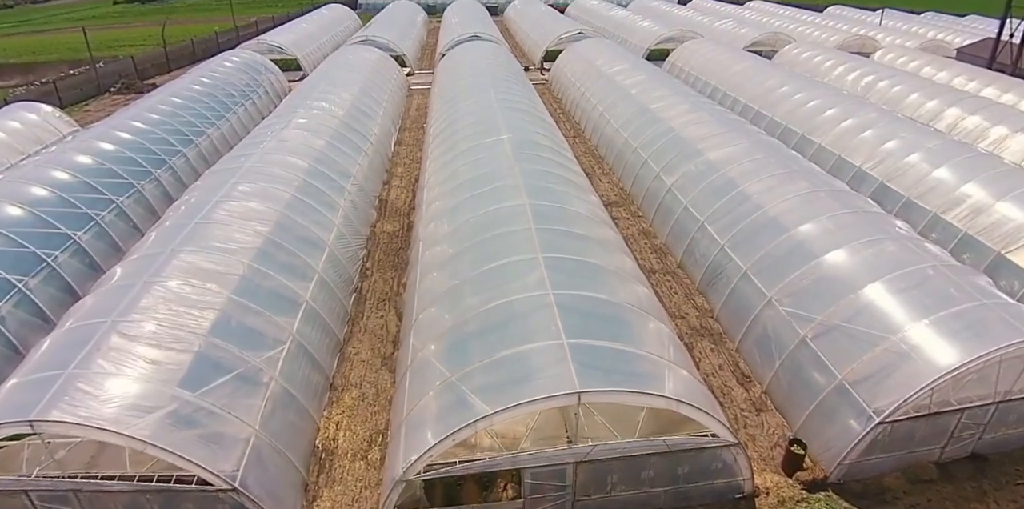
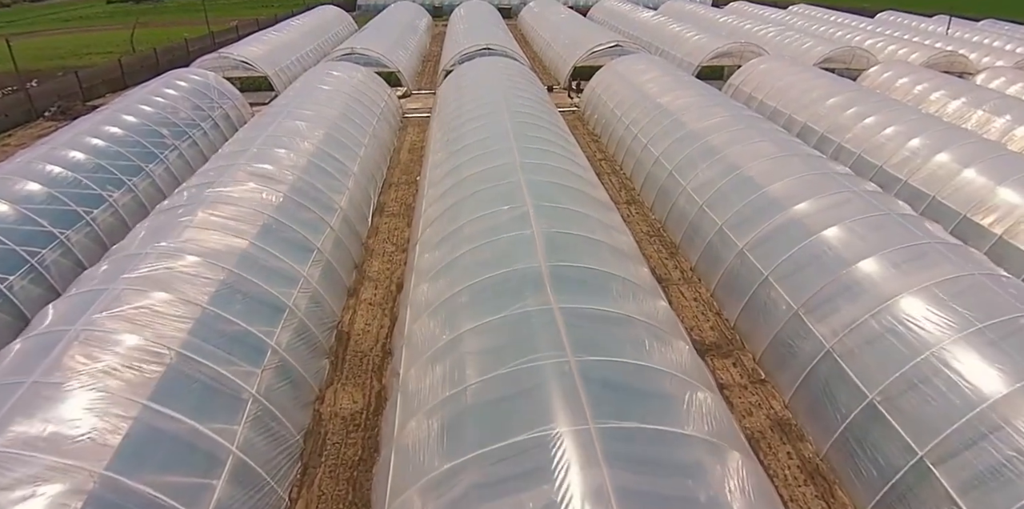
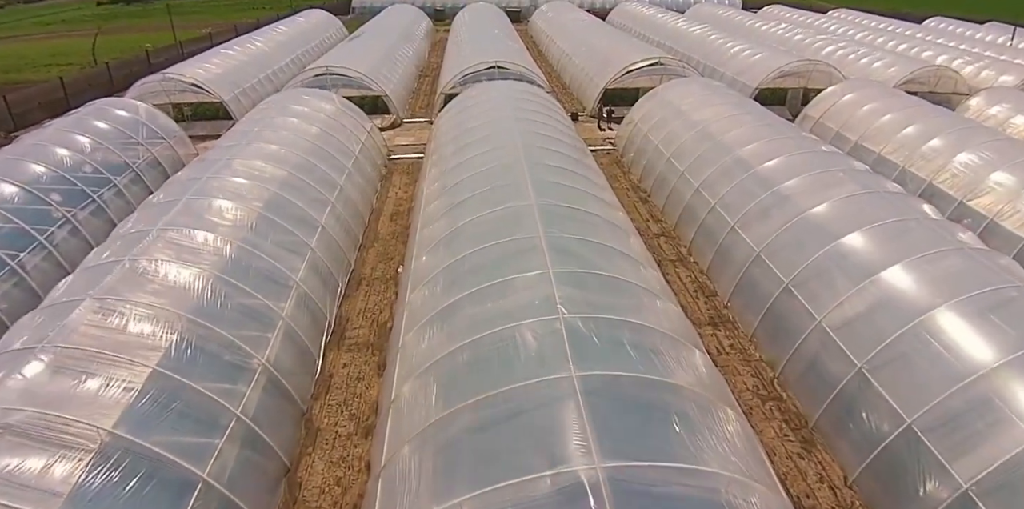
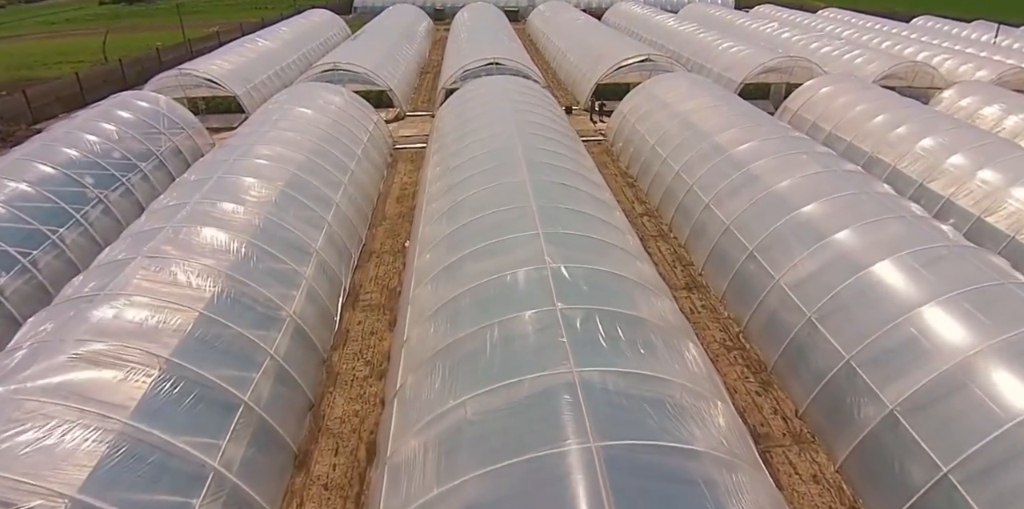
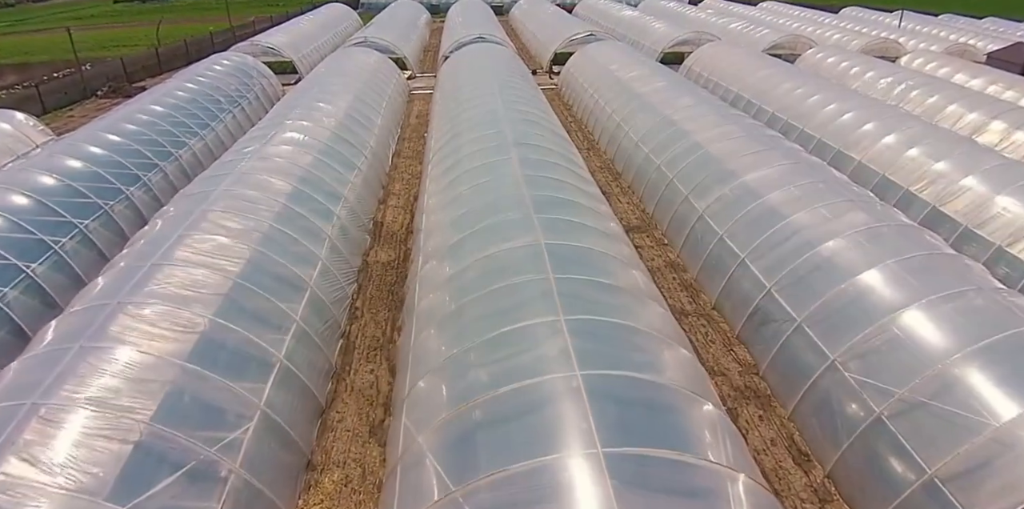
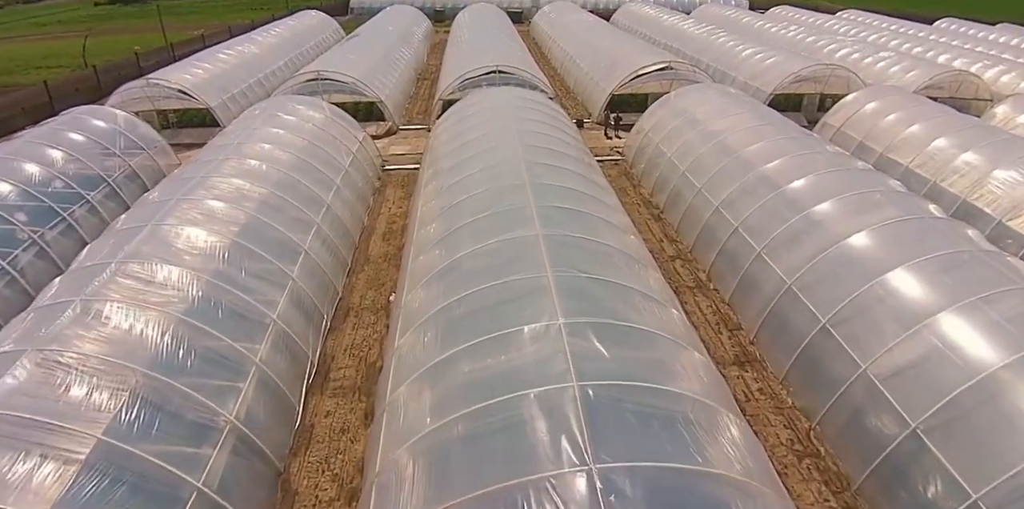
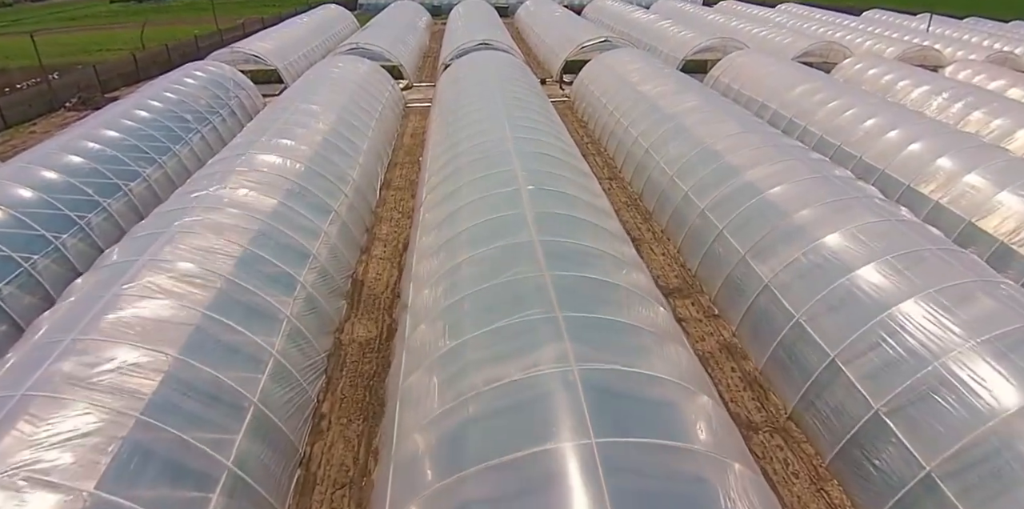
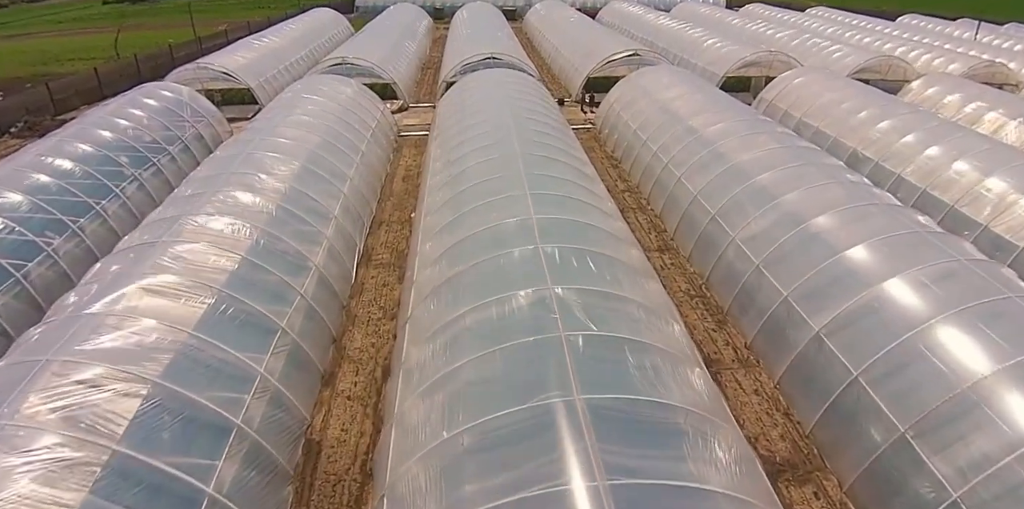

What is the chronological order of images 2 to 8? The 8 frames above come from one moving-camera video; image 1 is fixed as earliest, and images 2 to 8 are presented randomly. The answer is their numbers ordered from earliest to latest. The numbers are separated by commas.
5, 7, 2, 8, 4, 3, 6
